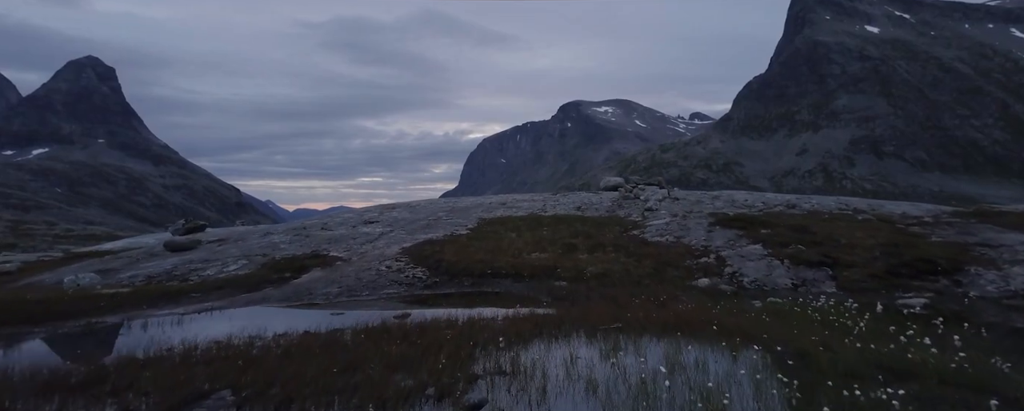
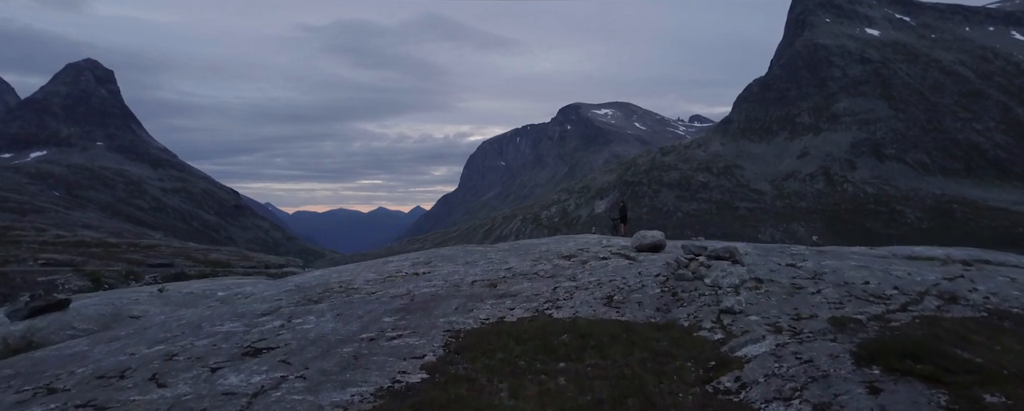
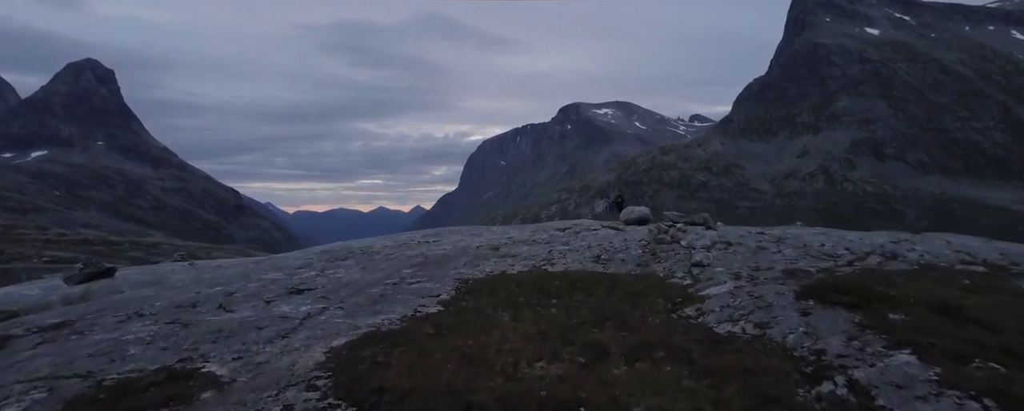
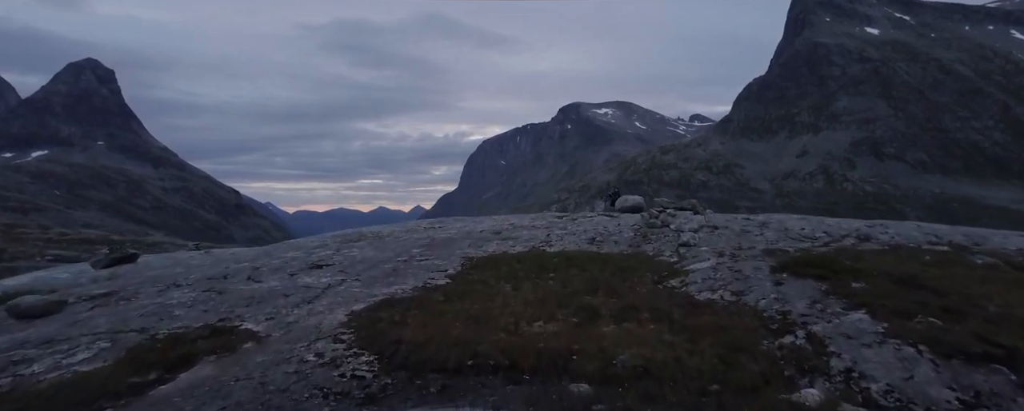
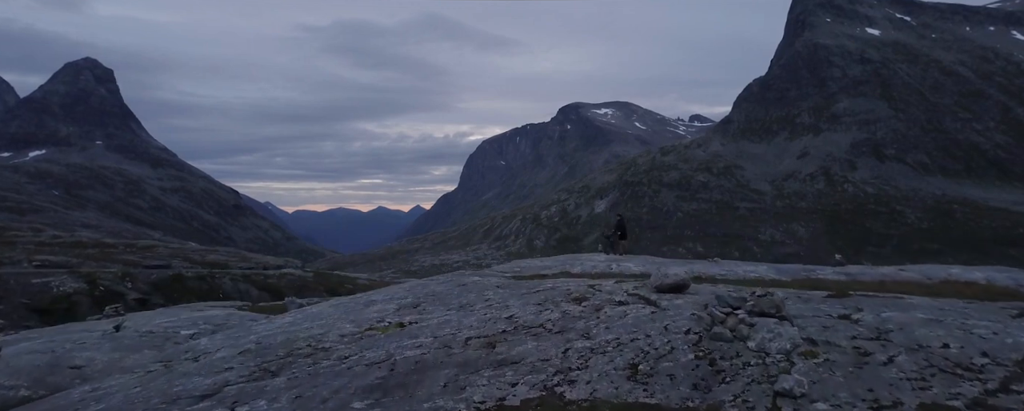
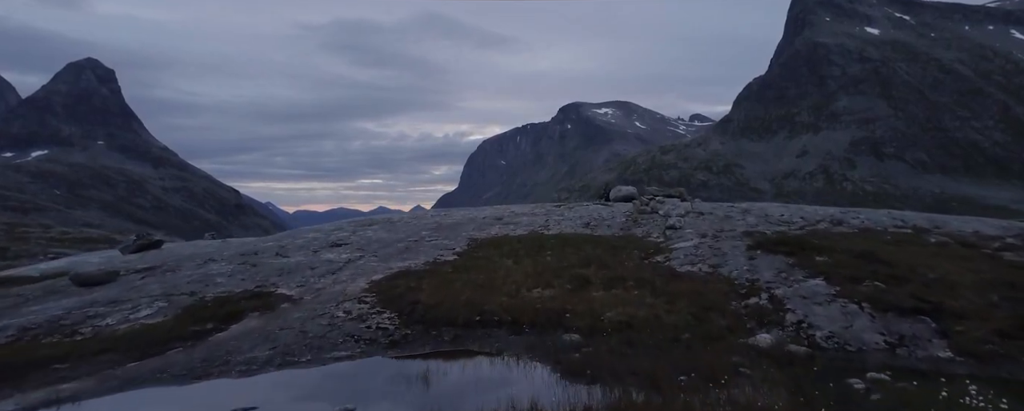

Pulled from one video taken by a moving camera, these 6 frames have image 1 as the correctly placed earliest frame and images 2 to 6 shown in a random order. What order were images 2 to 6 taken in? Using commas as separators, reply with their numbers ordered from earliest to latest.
6, 4, 3, 2, 5
